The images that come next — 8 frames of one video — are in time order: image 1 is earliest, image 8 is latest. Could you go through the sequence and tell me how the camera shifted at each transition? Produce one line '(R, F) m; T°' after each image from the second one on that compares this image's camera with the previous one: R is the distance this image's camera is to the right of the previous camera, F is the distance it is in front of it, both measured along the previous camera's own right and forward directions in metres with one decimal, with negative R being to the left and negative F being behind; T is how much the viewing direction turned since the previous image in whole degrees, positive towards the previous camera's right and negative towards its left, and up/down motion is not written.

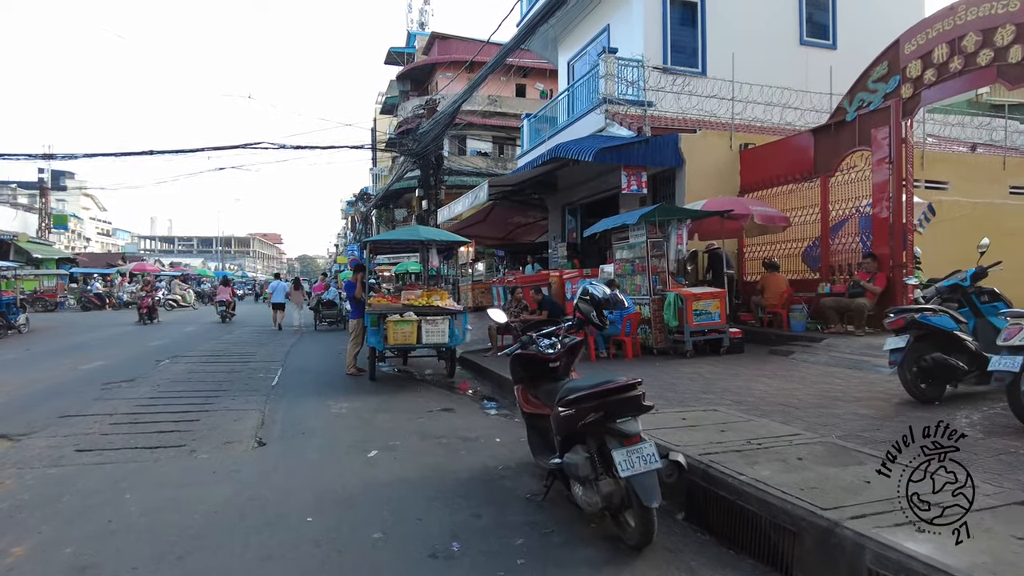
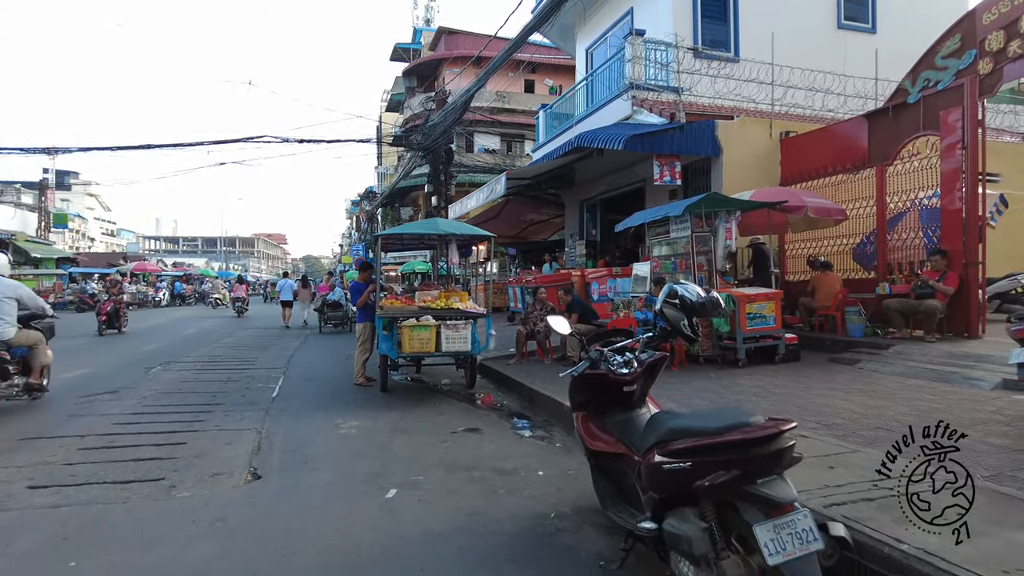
(-0.3, +1.0) m; 0°
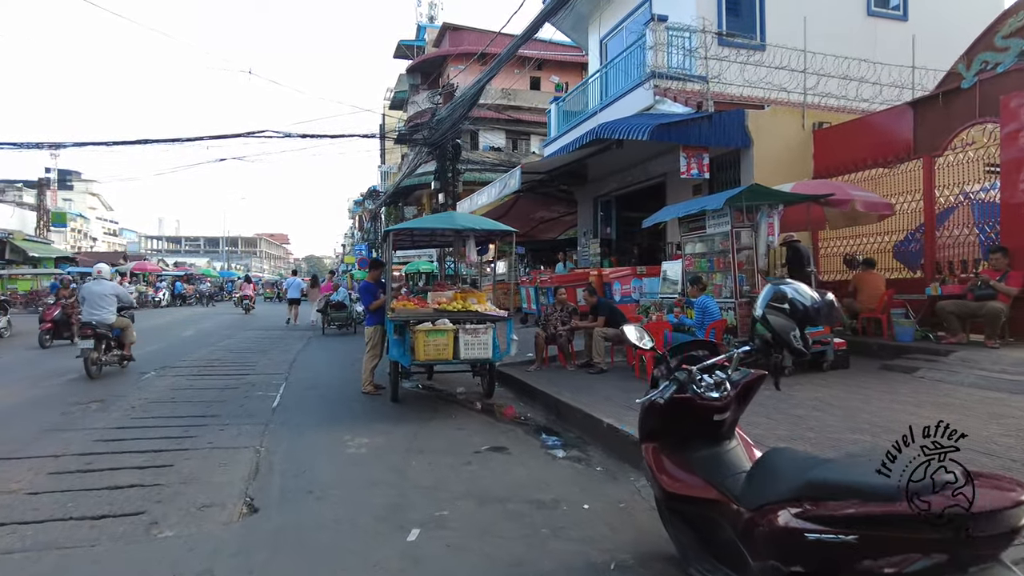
(-0.2, +0.7) m; 0°
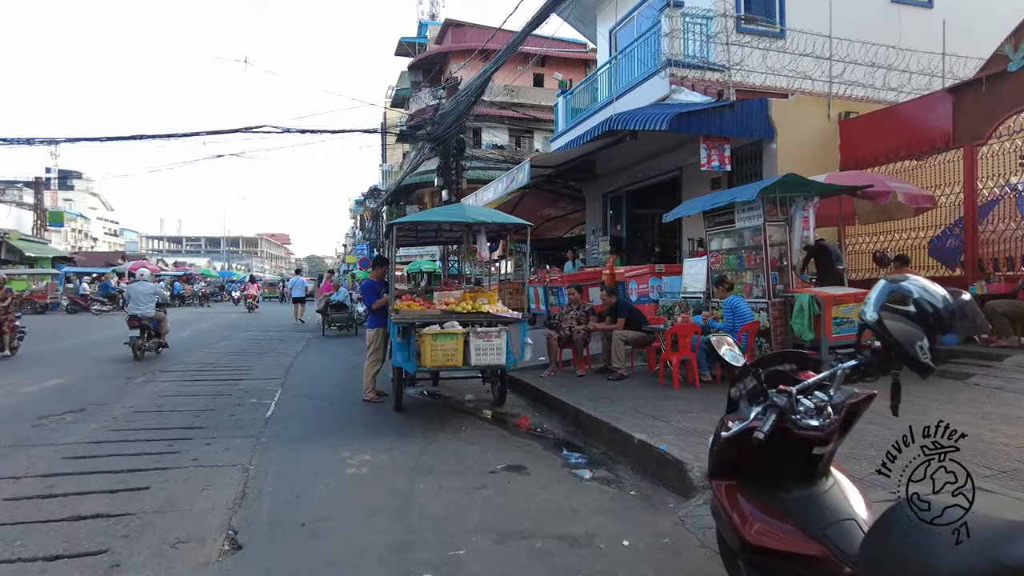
(-0.1, +0.6) m; 0°
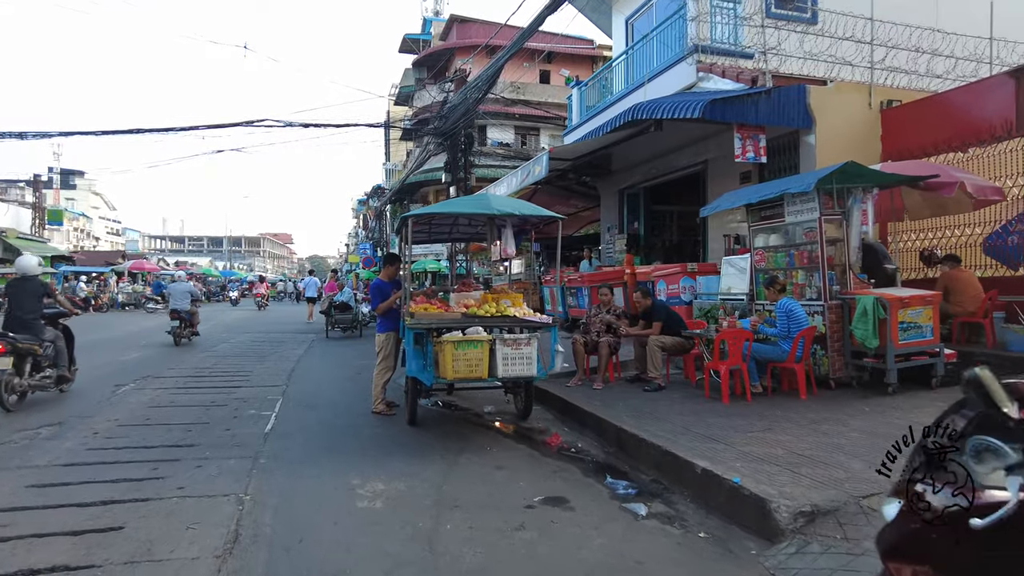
(-0.2, +0.7) m; 0°
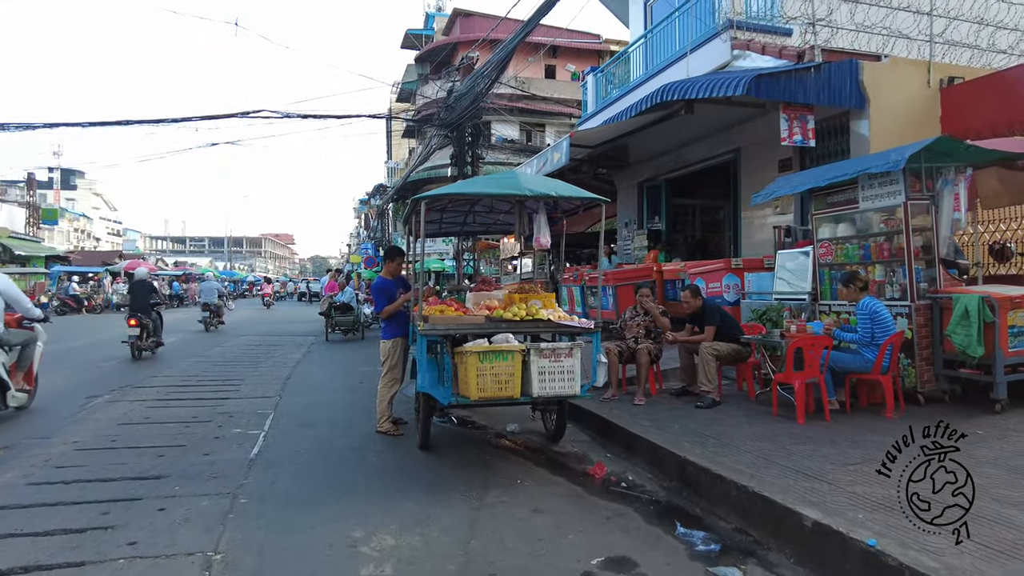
(-0.2, +1.0) m; 0°
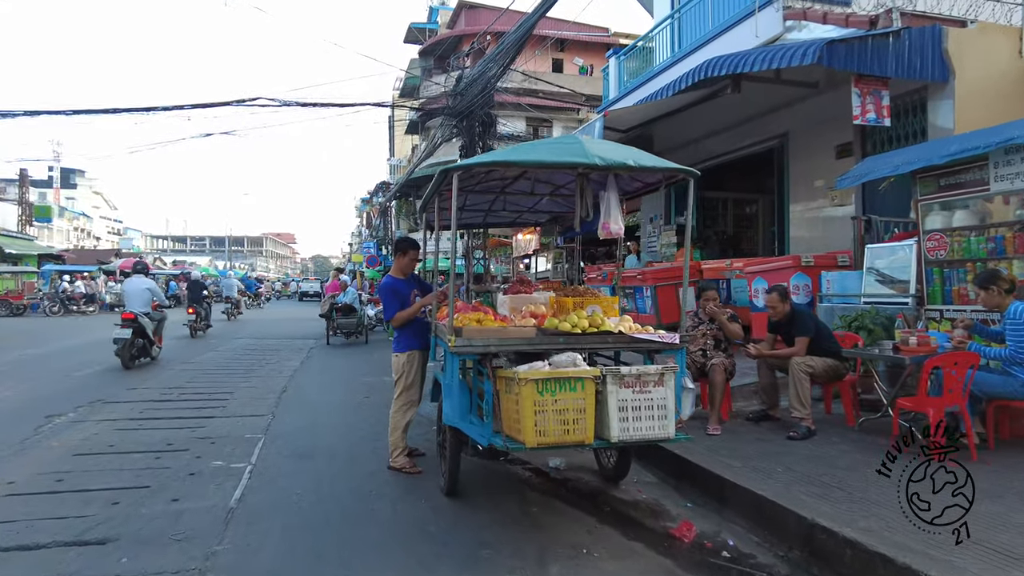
(-0.3, +1.1) m; 0°
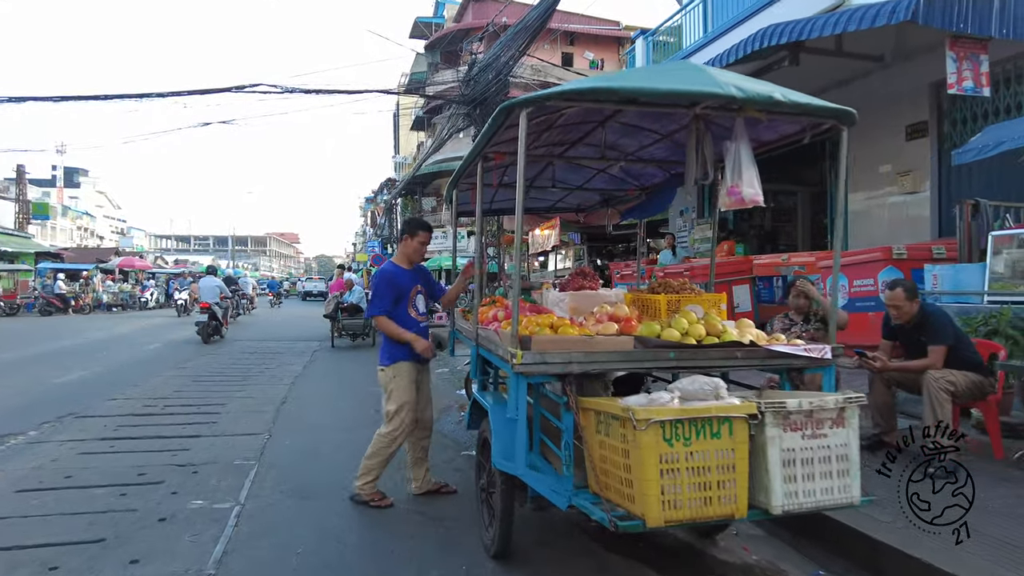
(-0.3, +1.0) m; 0°
